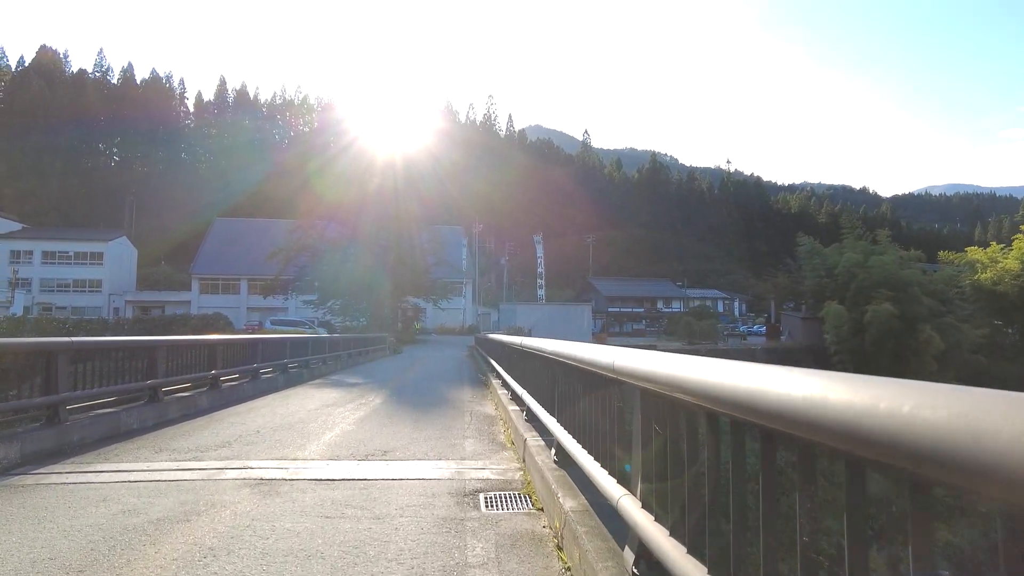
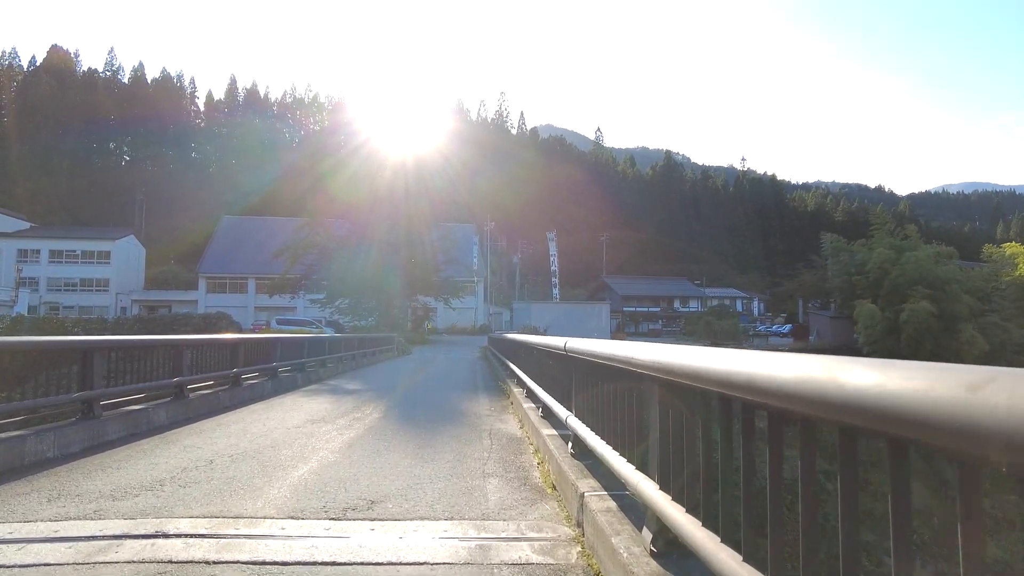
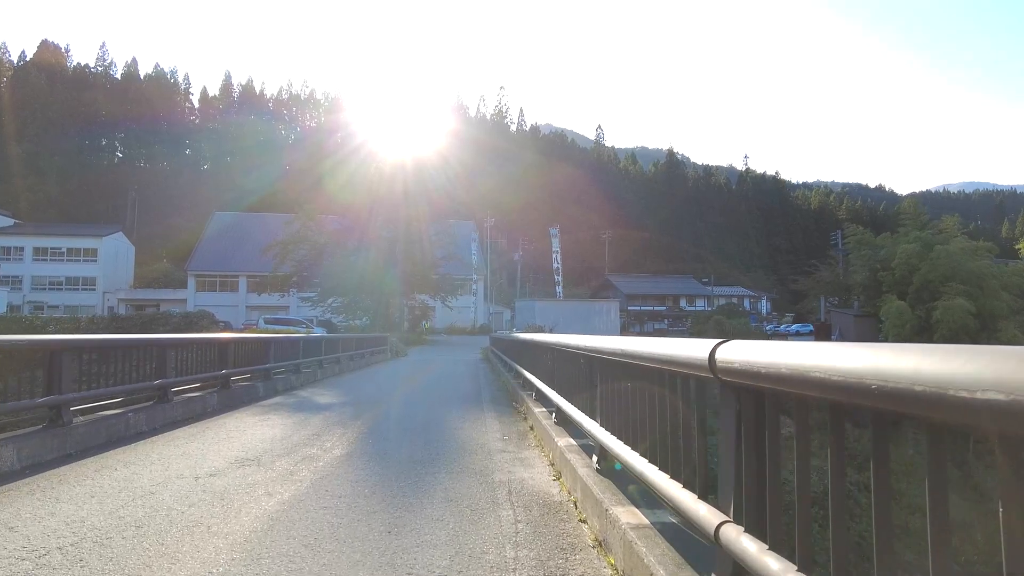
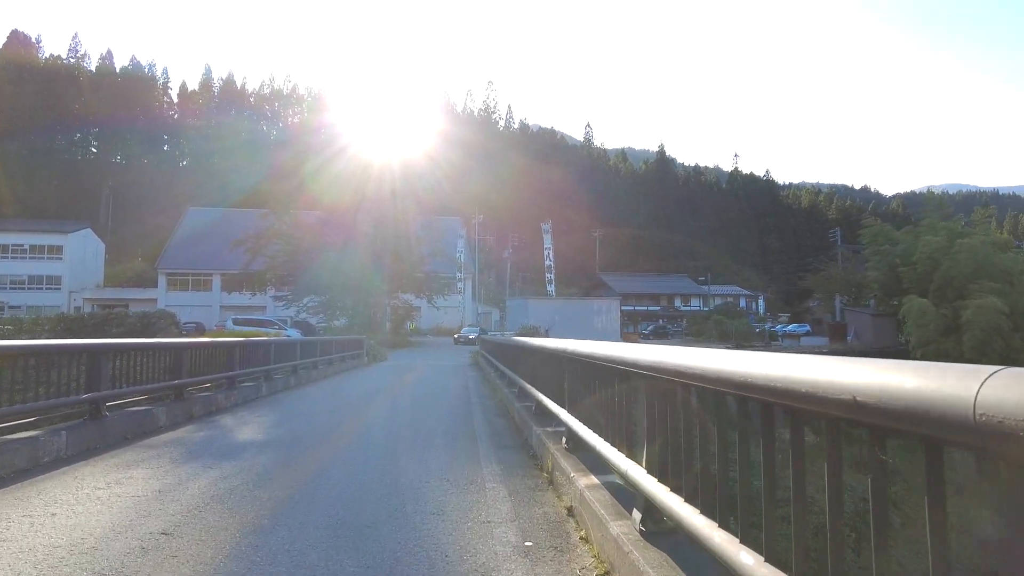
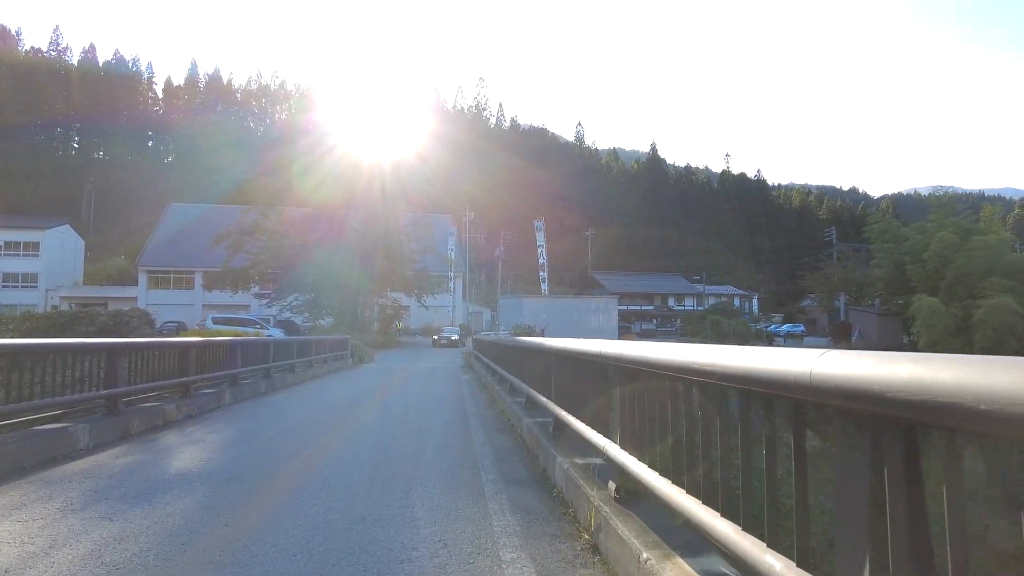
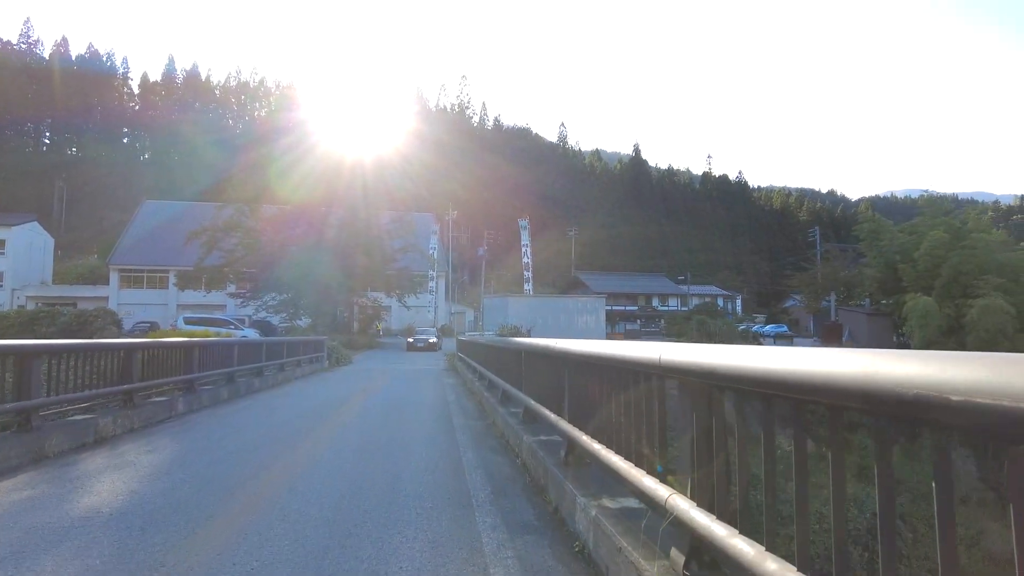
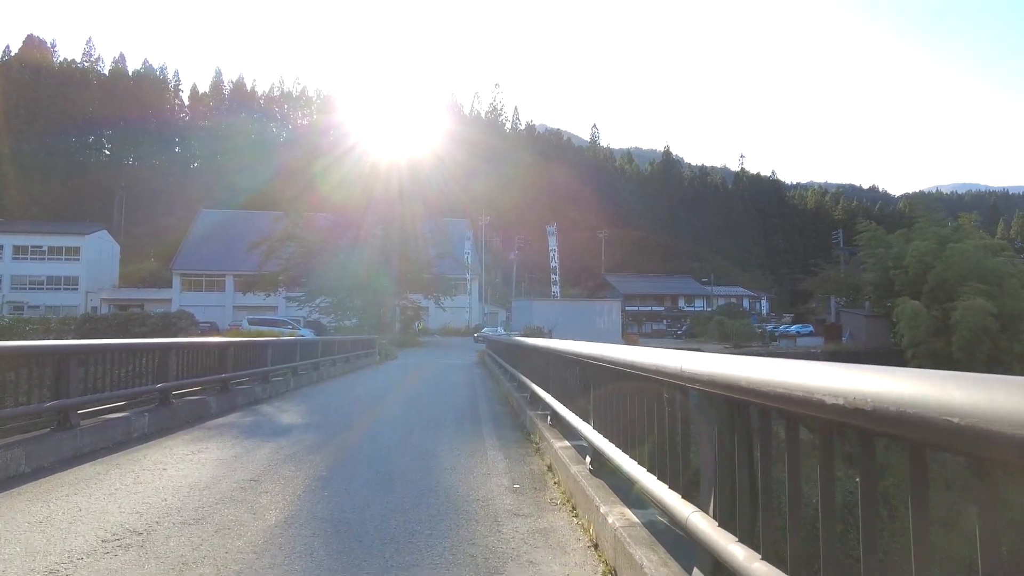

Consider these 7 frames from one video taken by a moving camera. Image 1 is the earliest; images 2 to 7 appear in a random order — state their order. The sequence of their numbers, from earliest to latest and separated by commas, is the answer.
2, 3, 7, 4, 5, 6
